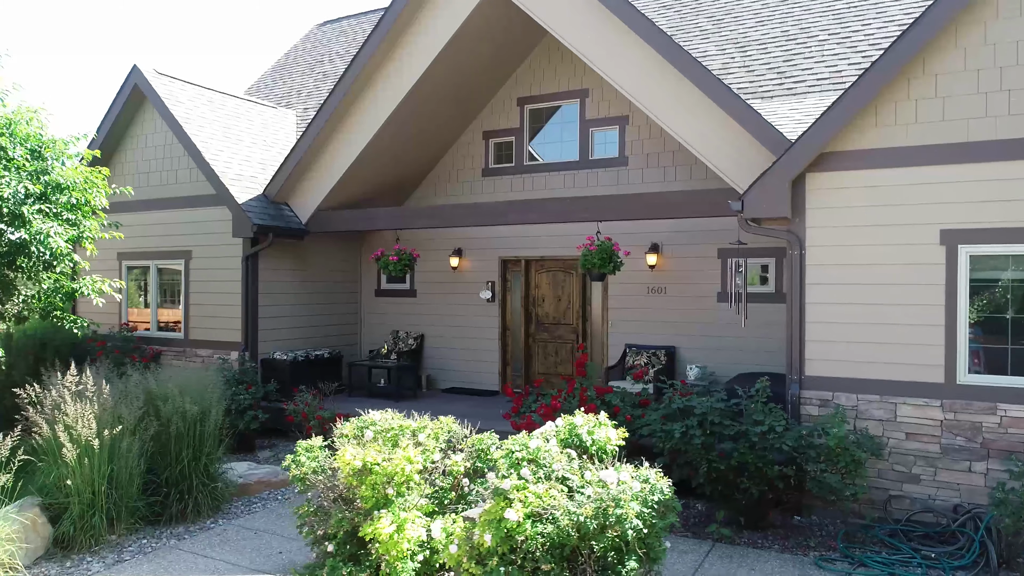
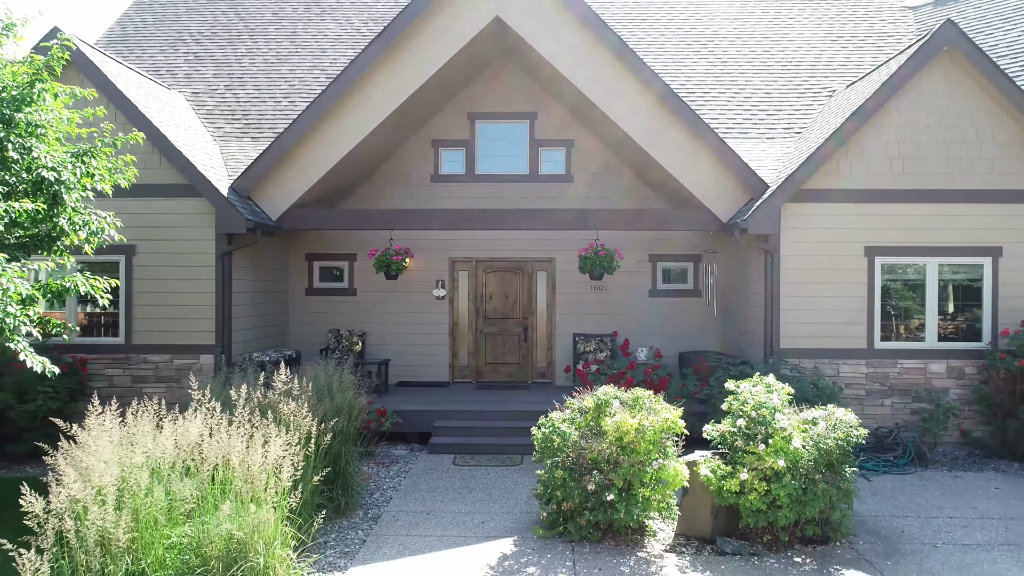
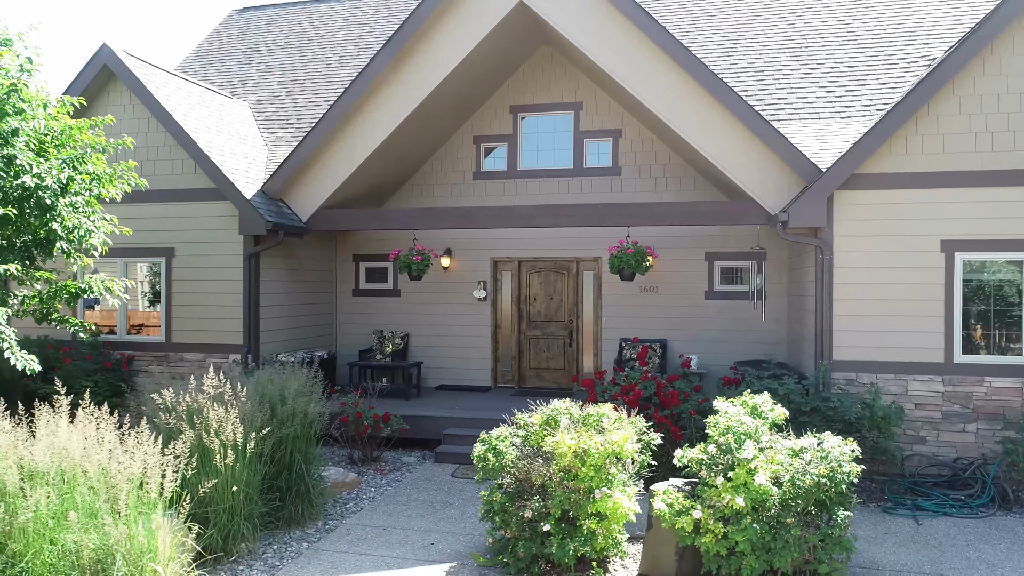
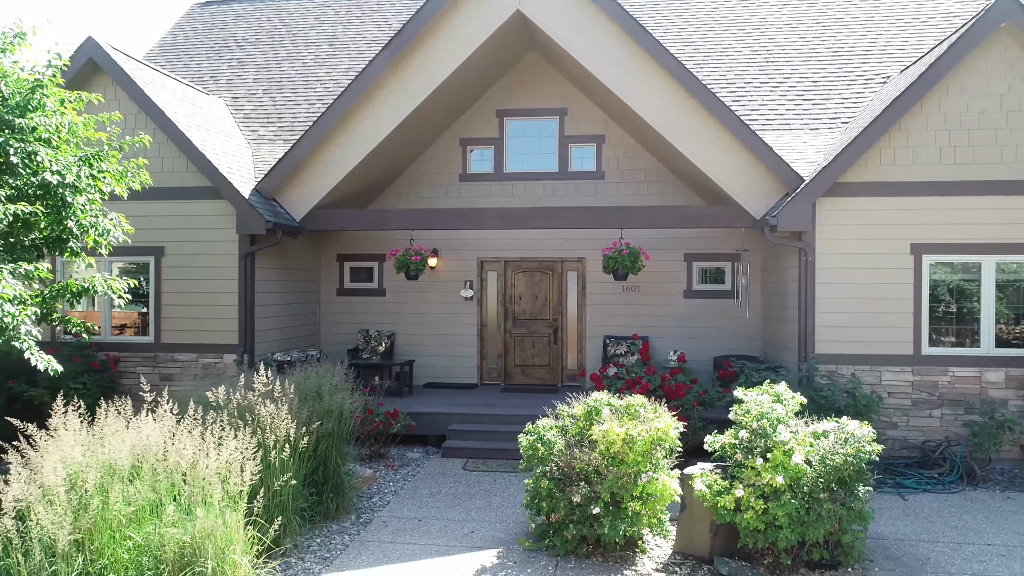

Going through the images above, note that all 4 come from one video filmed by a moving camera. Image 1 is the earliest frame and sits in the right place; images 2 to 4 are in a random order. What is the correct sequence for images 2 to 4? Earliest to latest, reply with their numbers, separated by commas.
3, 4, 2
